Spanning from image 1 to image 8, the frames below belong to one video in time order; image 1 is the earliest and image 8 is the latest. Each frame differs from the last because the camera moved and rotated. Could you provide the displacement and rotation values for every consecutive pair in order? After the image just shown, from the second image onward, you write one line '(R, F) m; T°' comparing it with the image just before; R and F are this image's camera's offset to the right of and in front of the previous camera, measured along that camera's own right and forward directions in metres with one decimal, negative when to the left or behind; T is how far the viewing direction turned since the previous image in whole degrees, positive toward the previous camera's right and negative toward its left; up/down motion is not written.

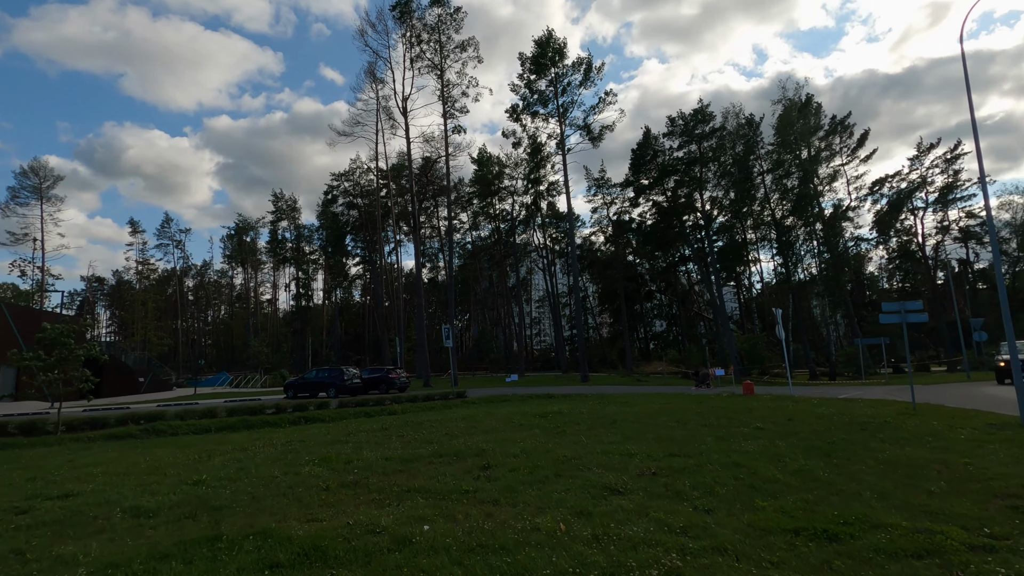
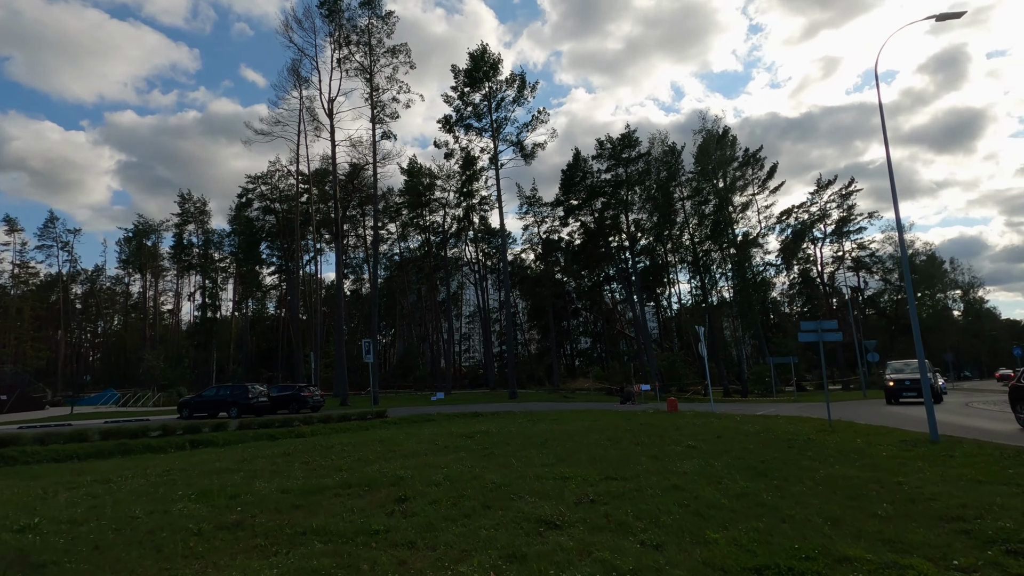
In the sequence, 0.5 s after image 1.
(+0.2, +0.6) m; +5°
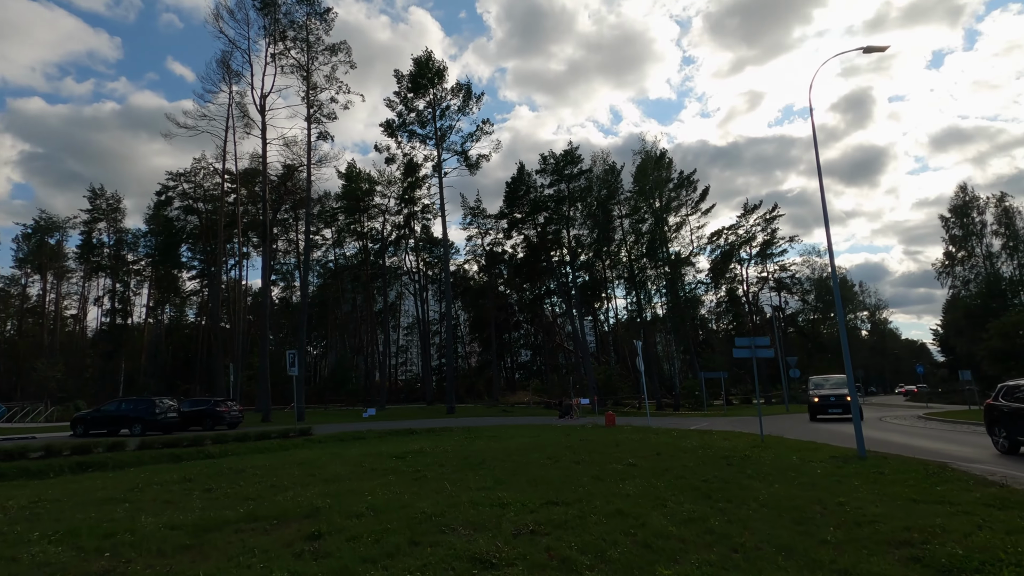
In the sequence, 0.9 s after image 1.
(0.0, +0.6) m; +6°
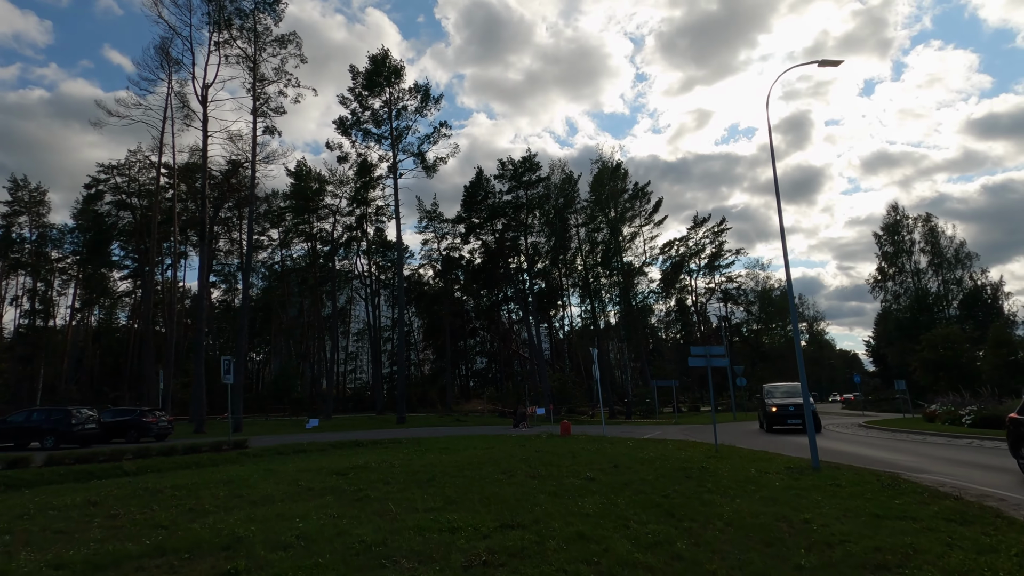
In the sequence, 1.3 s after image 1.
(0.0, +0.6) m; +4°
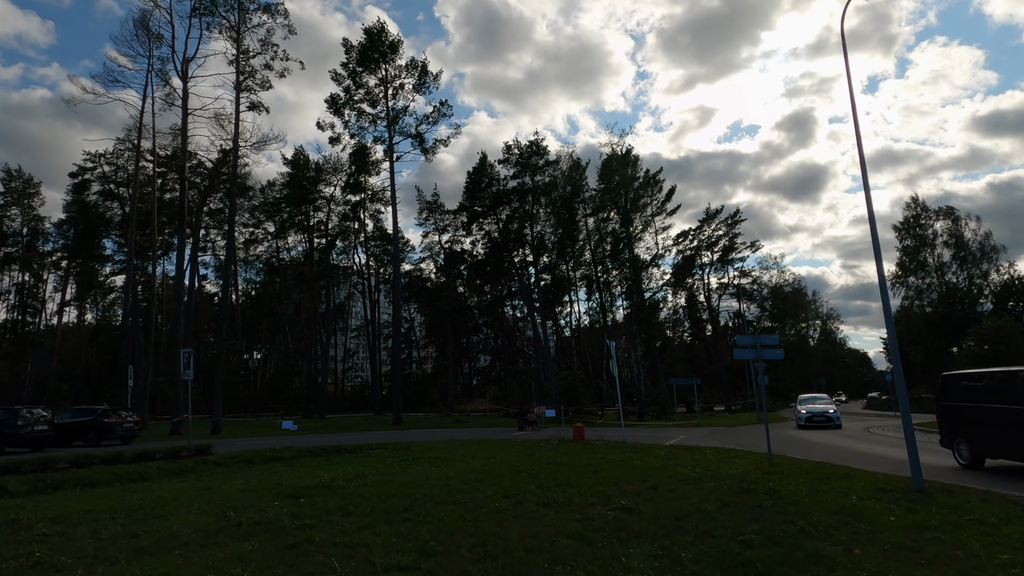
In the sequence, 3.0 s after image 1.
(-0.1, +2.3) m; 0°
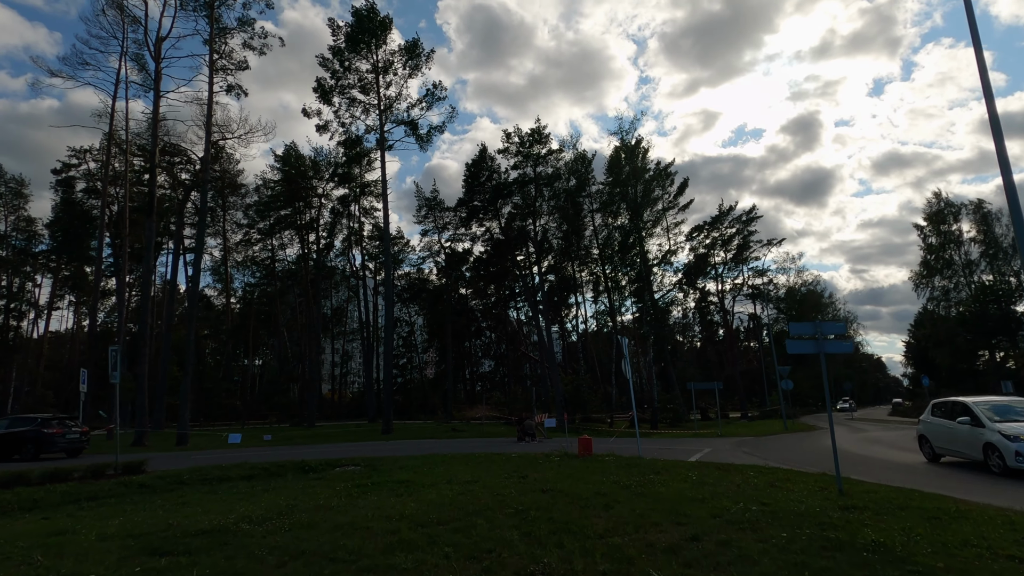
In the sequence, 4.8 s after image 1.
(+0.2, +2.4) m; 0°
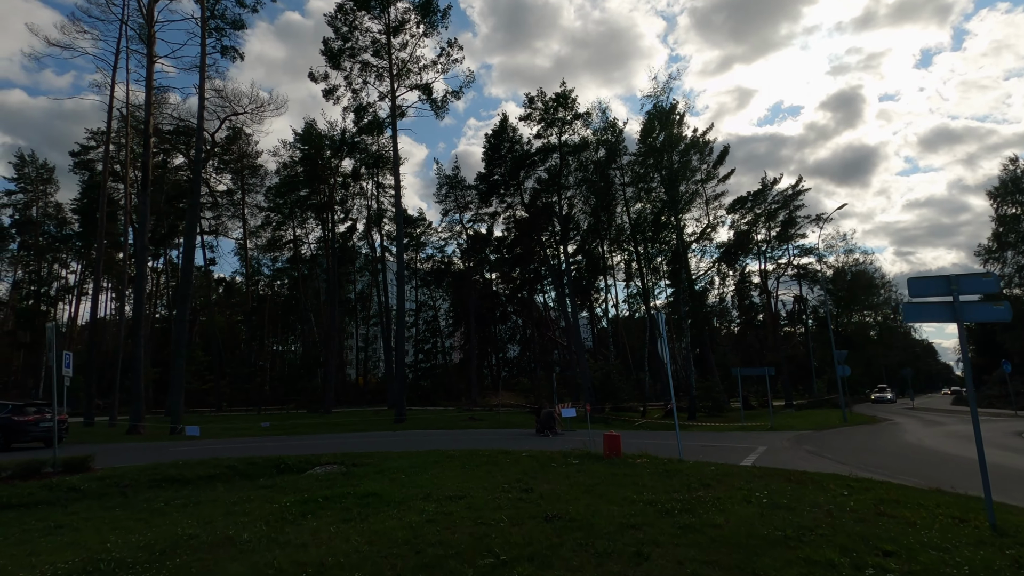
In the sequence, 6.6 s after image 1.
(+0.3, +2.2) m; -3°
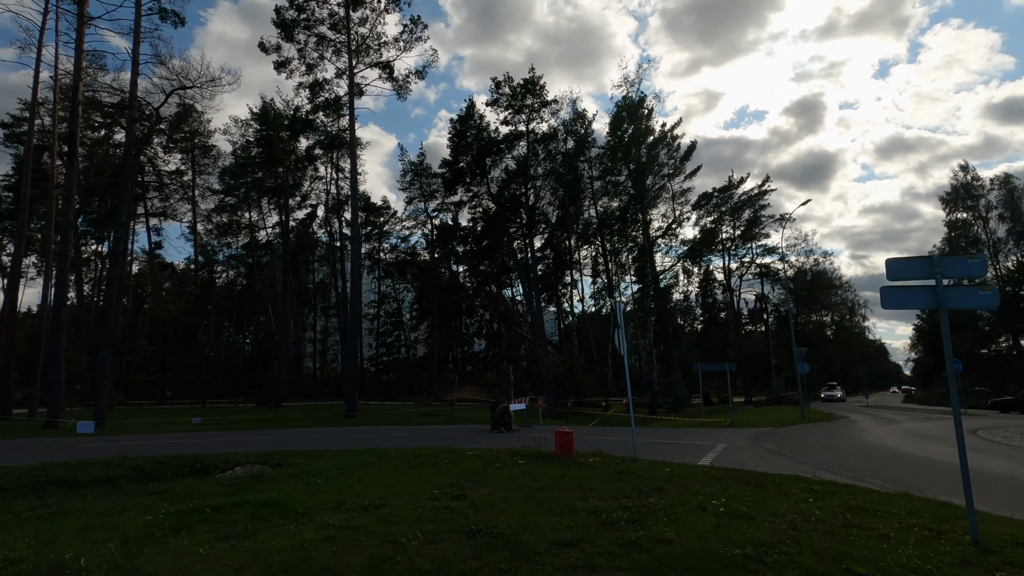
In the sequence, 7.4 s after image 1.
(+0.3, +0.9) m; +3°
